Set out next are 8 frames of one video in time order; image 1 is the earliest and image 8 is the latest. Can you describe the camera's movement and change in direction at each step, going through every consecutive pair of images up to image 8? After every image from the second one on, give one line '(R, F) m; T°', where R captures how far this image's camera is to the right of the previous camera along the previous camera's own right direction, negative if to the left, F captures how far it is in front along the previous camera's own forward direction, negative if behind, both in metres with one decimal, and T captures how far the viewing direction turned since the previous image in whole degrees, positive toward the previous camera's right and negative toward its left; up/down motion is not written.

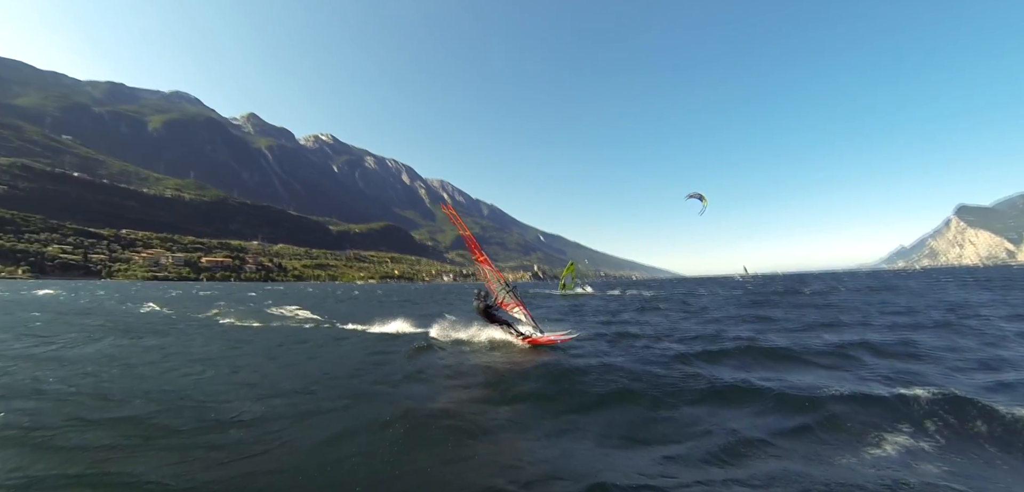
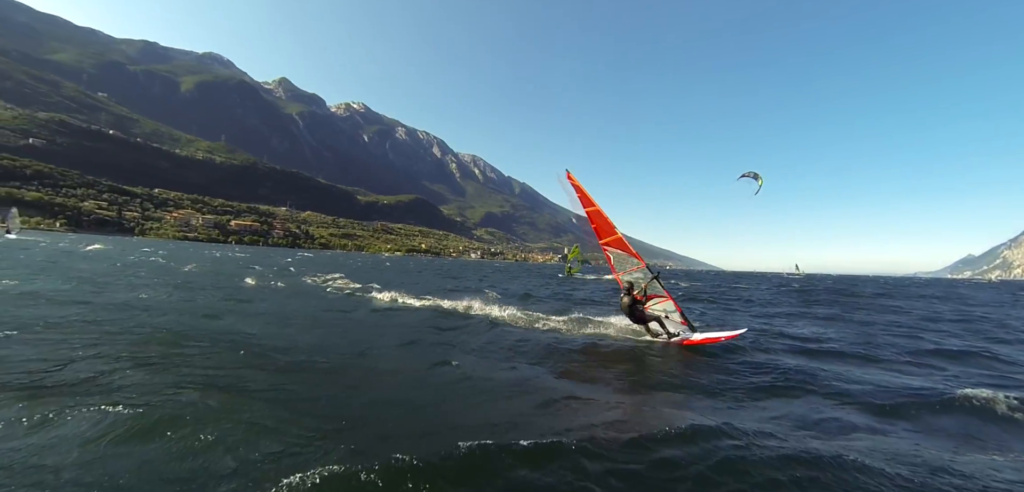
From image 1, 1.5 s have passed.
(-1.6, +1.0) m; -2°
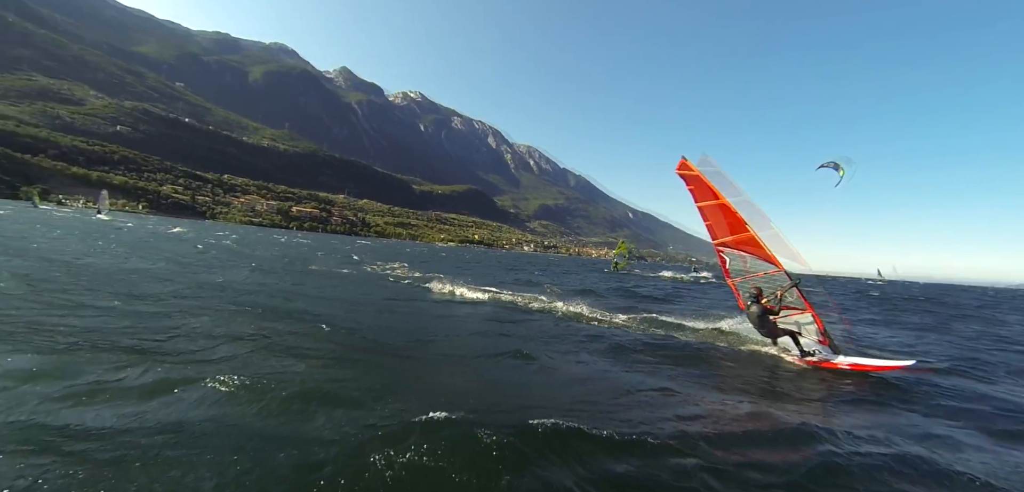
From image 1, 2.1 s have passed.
(-1.6, +0.3) m; -5°
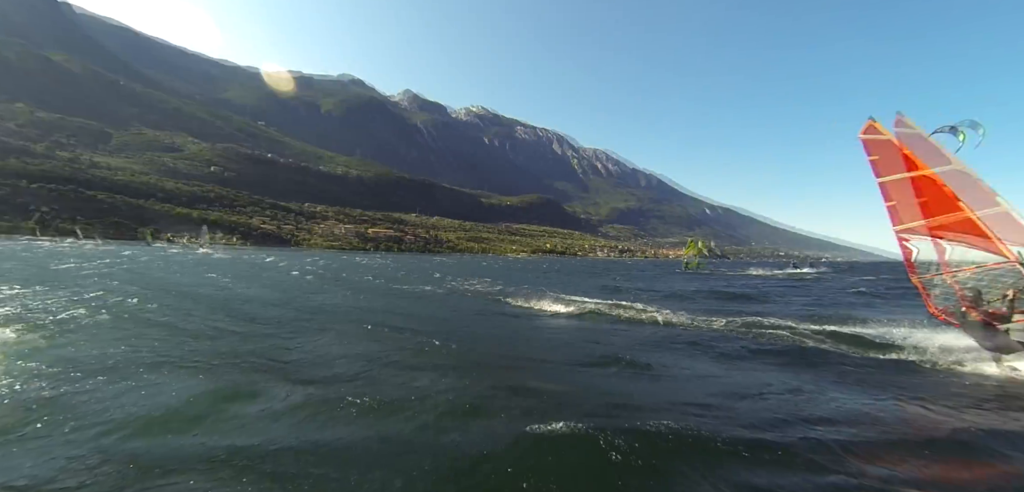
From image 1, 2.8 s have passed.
(-2.0, +0.3) m; -7°
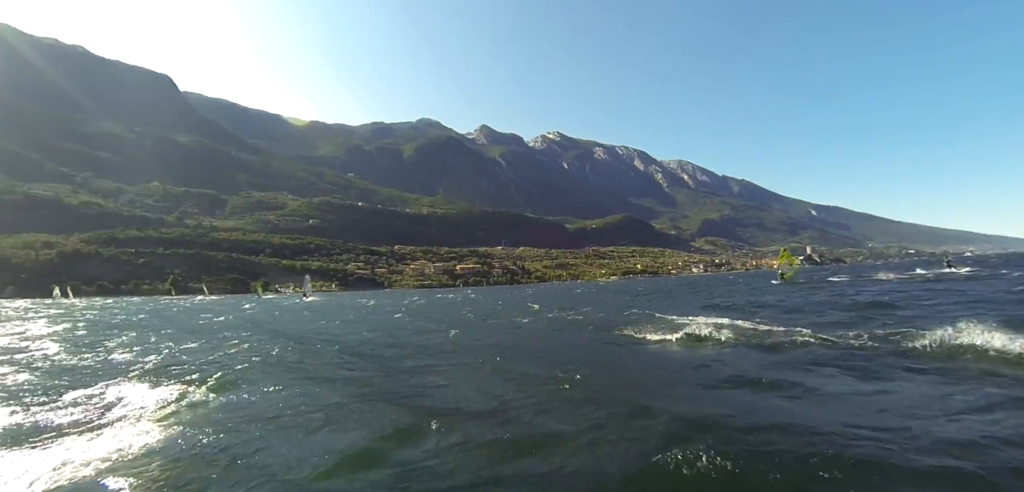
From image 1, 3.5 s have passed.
(-1.8, +1.7) m; -9°
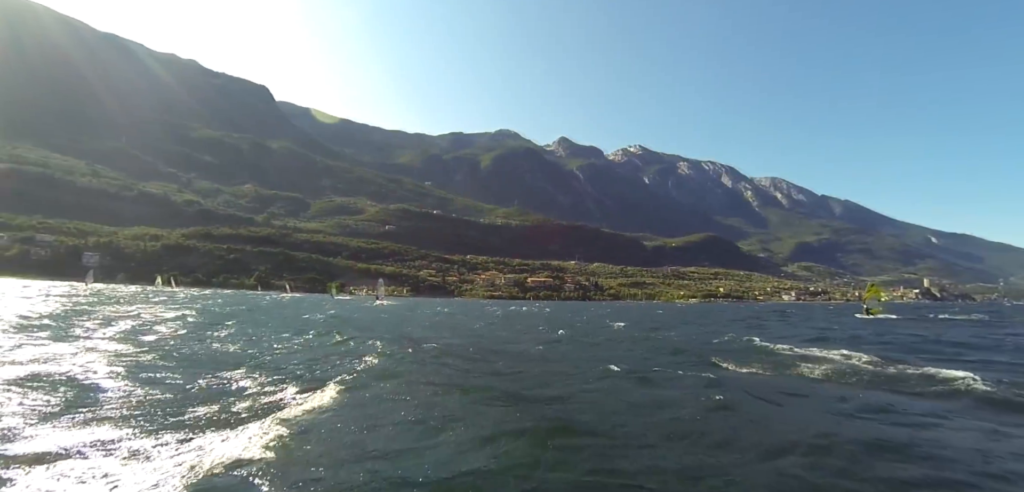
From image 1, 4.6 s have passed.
(-0.5, +2.1) m; -9°
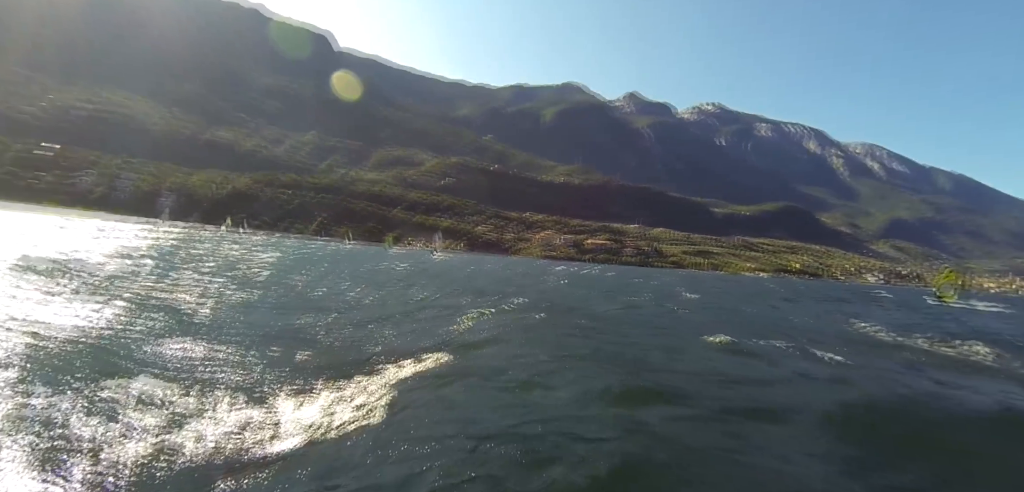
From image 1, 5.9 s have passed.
(-0.3, +1.9) m; -7°
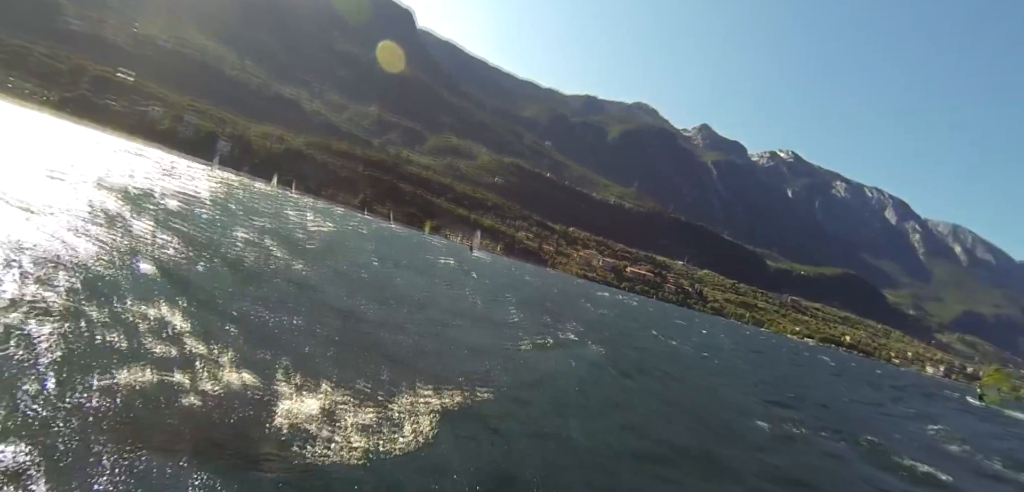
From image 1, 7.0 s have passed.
(-0.5, +2.1) m; -5°
